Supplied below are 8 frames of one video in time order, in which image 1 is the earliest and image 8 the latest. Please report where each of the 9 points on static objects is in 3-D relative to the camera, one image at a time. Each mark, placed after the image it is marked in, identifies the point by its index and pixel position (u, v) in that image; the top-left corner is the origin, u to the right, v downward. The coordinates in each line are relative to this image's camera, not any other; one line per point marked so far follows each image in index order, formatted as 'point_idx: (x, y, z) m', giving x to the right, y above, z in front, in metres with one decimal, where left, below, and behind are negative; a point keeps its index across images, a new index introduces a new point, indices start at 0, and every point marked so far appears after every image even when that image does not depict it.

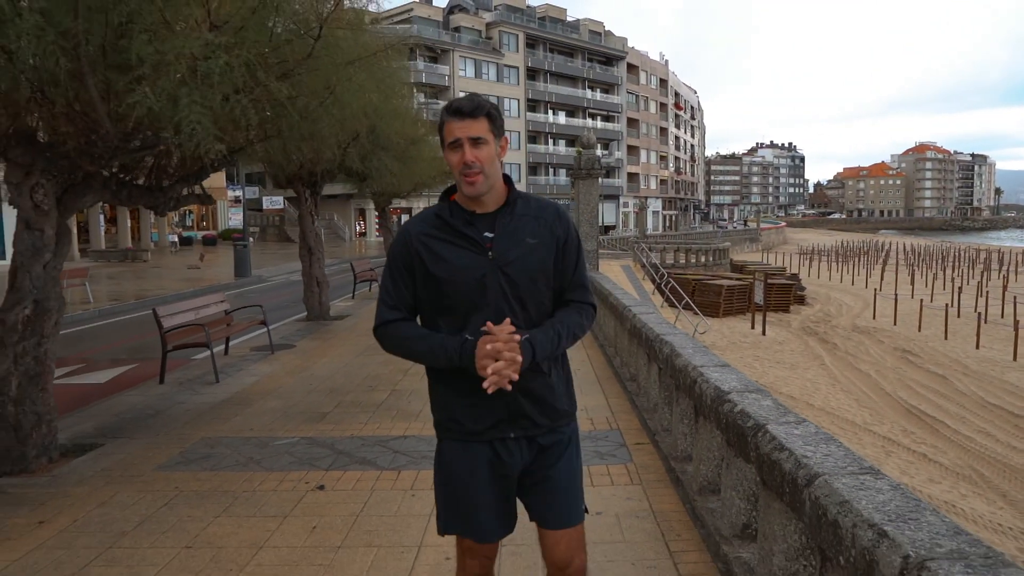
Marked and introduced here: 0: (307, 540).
0: (-1.1, -1.4, +4.2) m
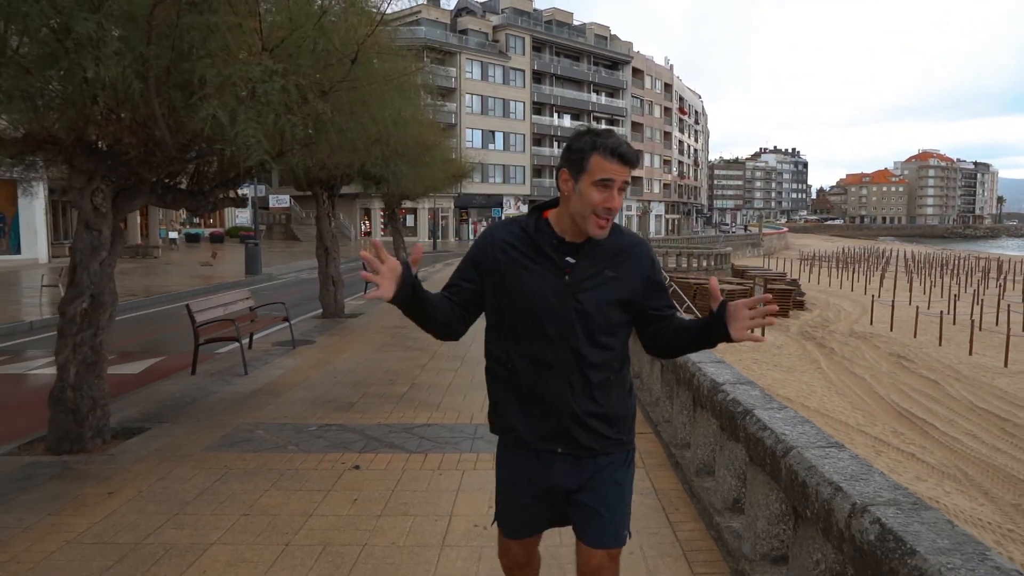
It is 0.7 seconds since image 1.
0: (-1.0, -1.4, +4.8) m
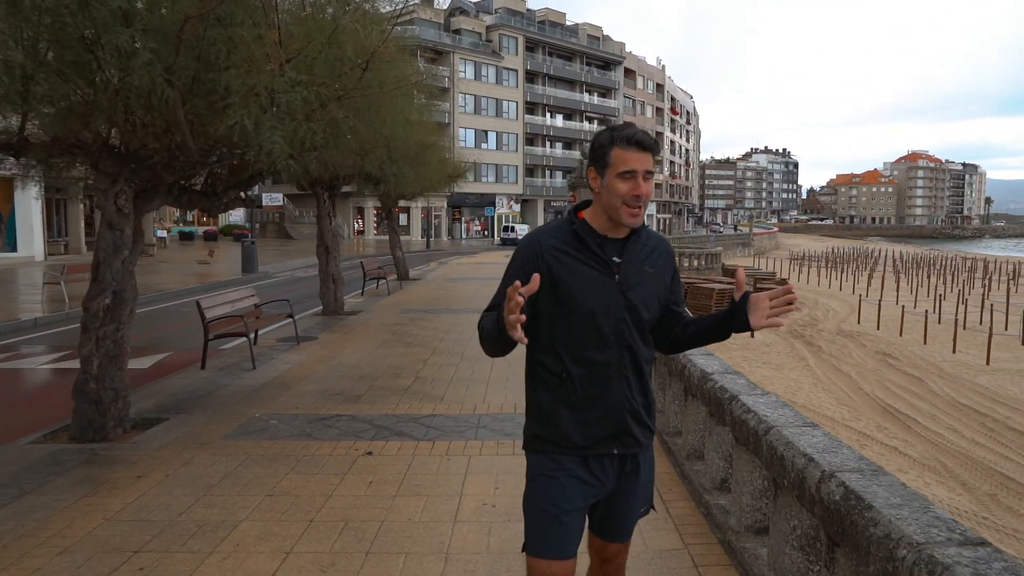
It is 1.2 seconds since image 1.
0: (-1.0, -1.4, +5.1) m
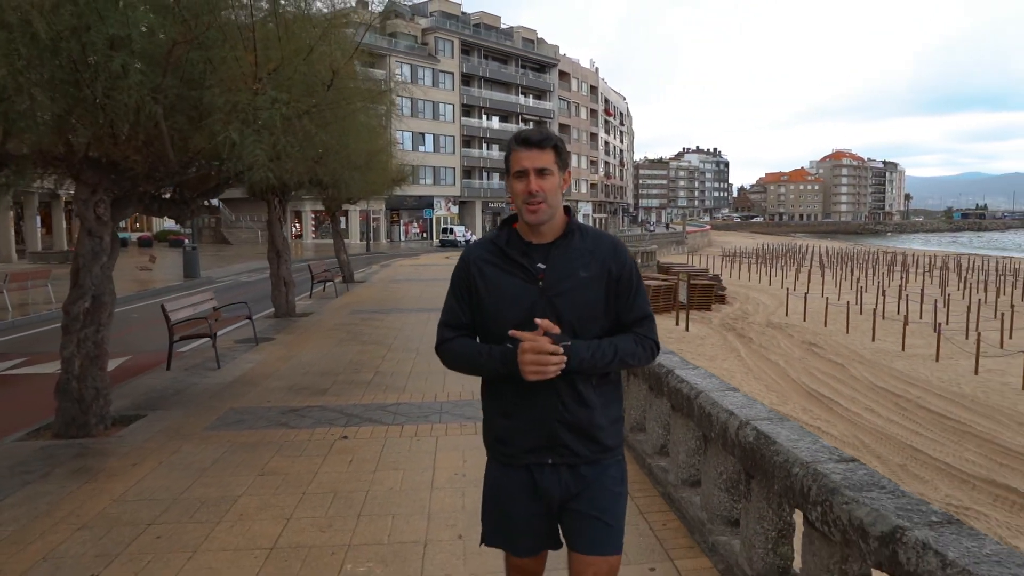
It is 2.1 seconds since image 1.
0: (-1.3, -1.4, +5.7) m
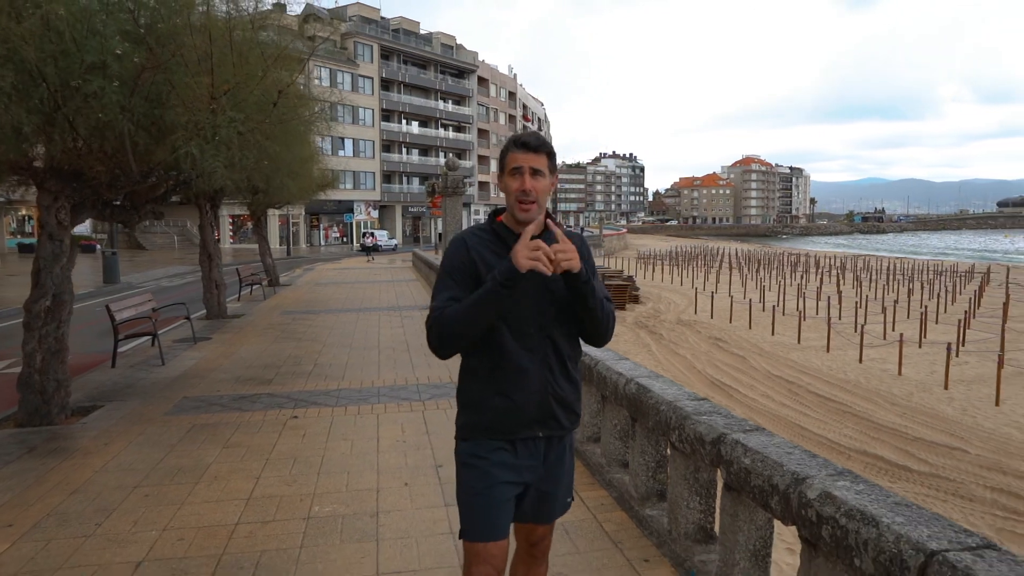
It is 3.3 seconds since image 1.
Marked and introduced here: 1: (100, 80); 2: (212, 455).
0: (-1.8, -1.3, +6.6) m
1: (-3.5, +1.8, +6.3) m
2: (-2.5, -1.4, +6.2) m
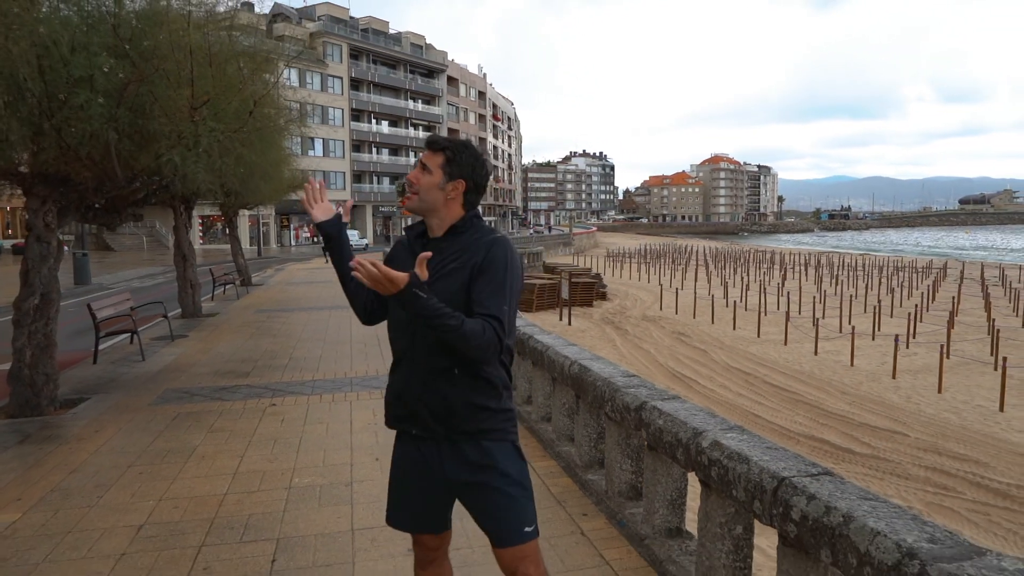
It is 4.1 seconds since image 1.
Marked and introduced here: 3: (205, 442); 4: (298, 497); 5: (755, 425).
0: (-2.2, -1.3, +7.1) m
1: (-3.9, +1.8, +6.8) m
2: (-2.8, -1.4, +6.7) m
3: (-2.7, -1.4, +6.6) m
4: (-1.5, -1.5, +5.2) m
5: (+5.2, -2.9, +15.9) m
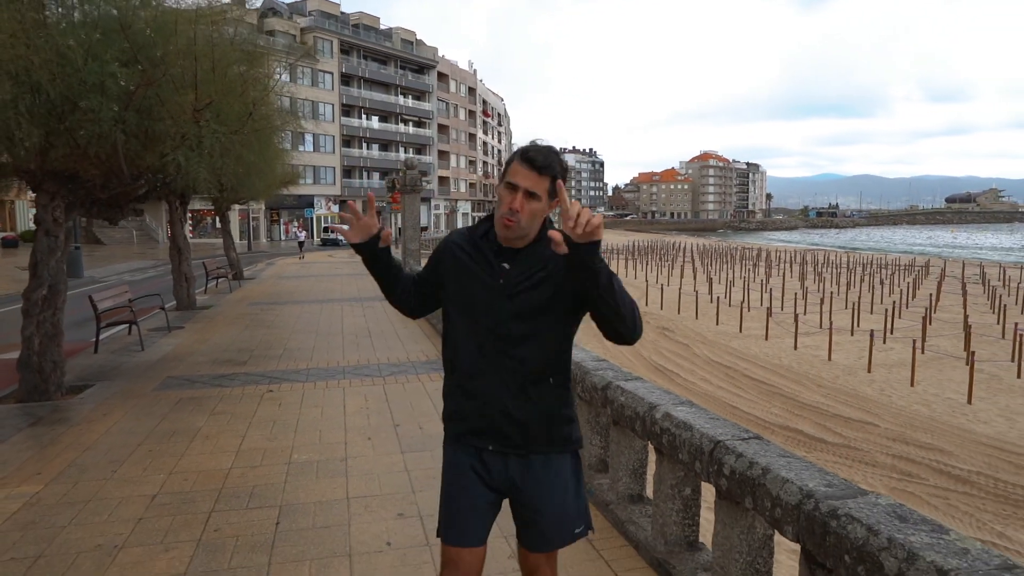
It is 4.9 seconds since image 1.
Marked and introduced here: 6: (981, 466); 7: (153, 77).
0: (-2.4, -1.2, +7.6) m
1: (-4.0, +1.9, +7.2) m
2: (-3.0, -1.3, +7.2) m
3: (-2.9, -1.3, +7.1) m
4: (-1.6, -1.4, +5.7) m
5: (+4.9, -2.8, +16.5) m
6: (+8.4, -3.2, +13.3) m
7: (-3.7, +2.2, +7.7) m
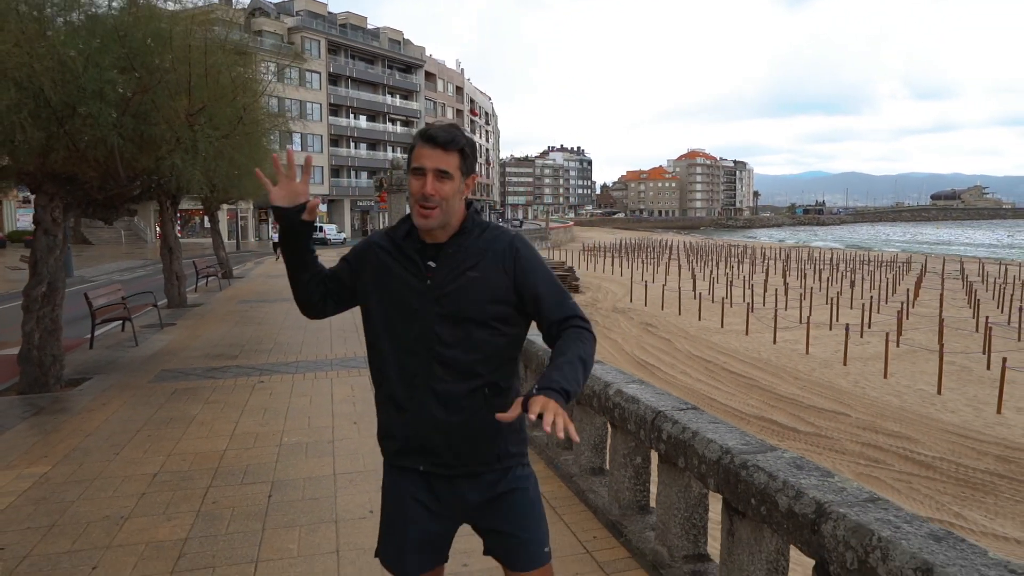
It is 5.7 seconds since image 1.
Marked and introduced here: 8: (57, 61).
0: (-2.6, -1.2, +8.1) m
1: (-4.3, +1.9, +7.6) m
2: (-3.2, -1.2, +7.6) m
3: (-3.1, -1.2, +7.5) m
4: (-1.9, -1.4, +6.1) m
5: (+4.5, -2.7, +17.0) m
6: (+8.1, -3.1, +13.9) m
7: (-4.0, +2.2, +8.1) m
8: (-4.6, +2.3, +7.5) m
